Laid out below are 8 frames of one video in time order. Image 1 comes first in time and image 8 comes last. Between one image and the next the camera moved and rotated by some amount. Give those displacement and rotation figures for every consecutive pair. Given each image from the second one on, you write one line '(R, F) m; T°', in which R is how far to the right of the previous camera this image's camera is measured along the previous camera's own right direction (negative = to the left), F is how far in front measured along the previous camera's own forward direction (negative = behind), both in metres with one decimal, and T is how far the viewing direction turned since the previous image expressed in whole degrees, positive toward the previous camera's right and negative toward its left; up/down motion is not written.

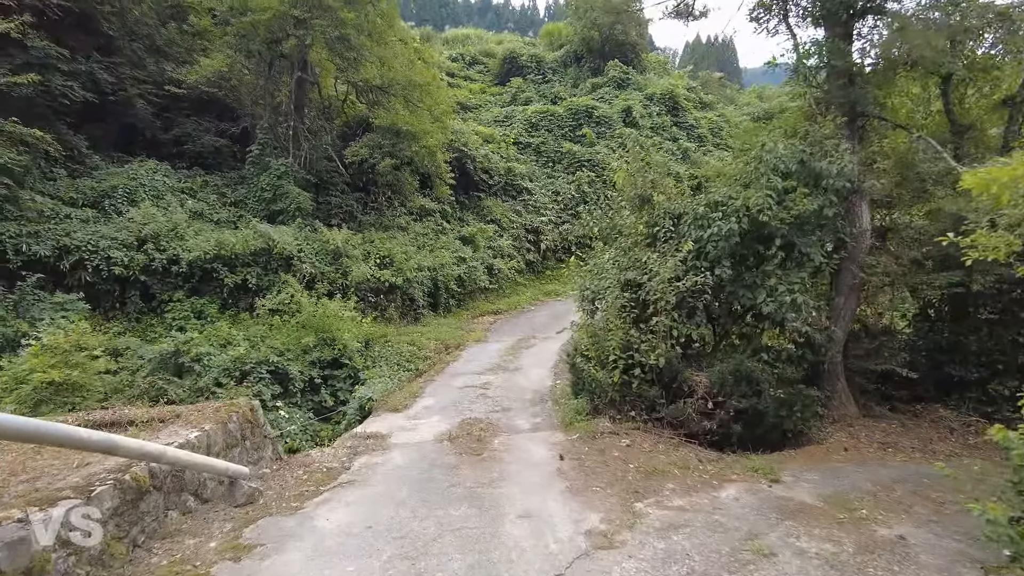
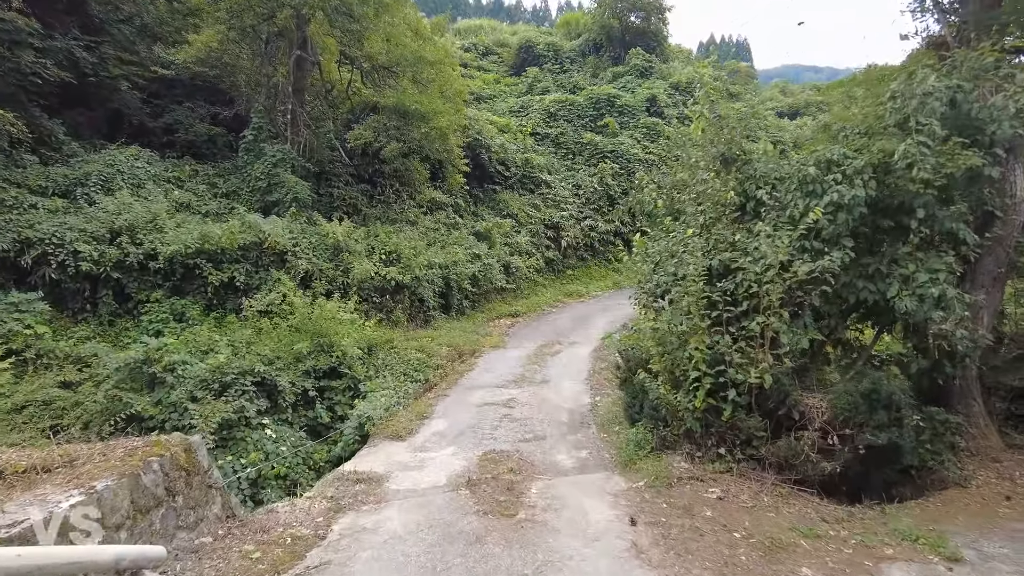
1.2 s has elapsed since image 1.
(-0.2, +1.4) m; -1°
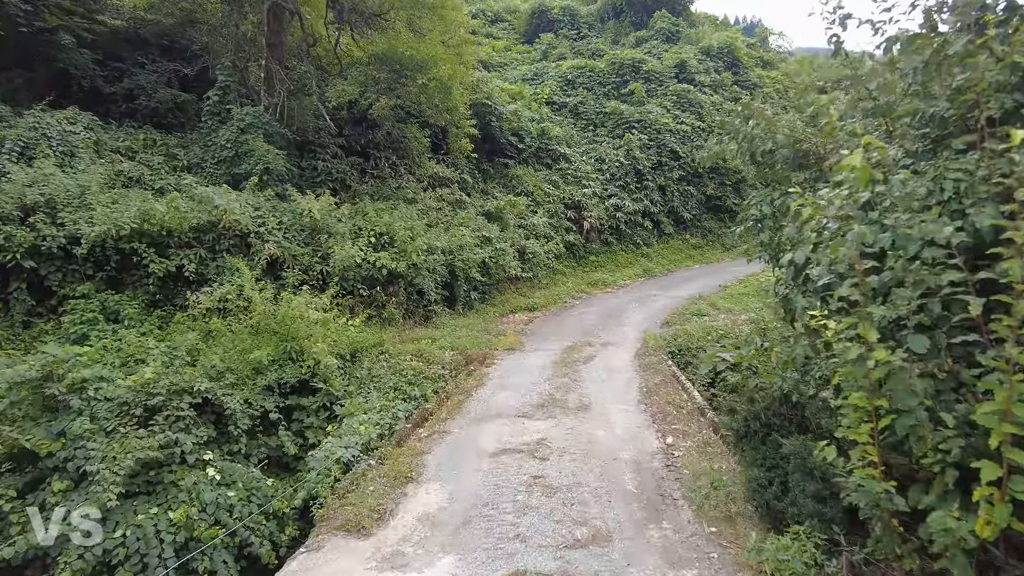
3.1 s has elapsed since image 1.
(-0.1, +2.0) m; -1°
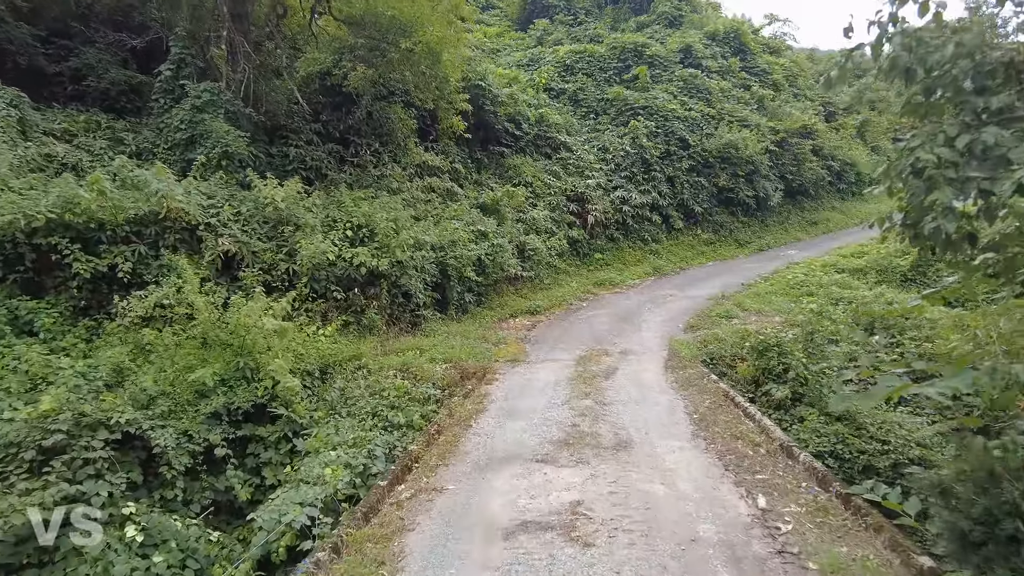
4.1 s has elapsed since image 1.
(-0.1, +1.3) m; +1°
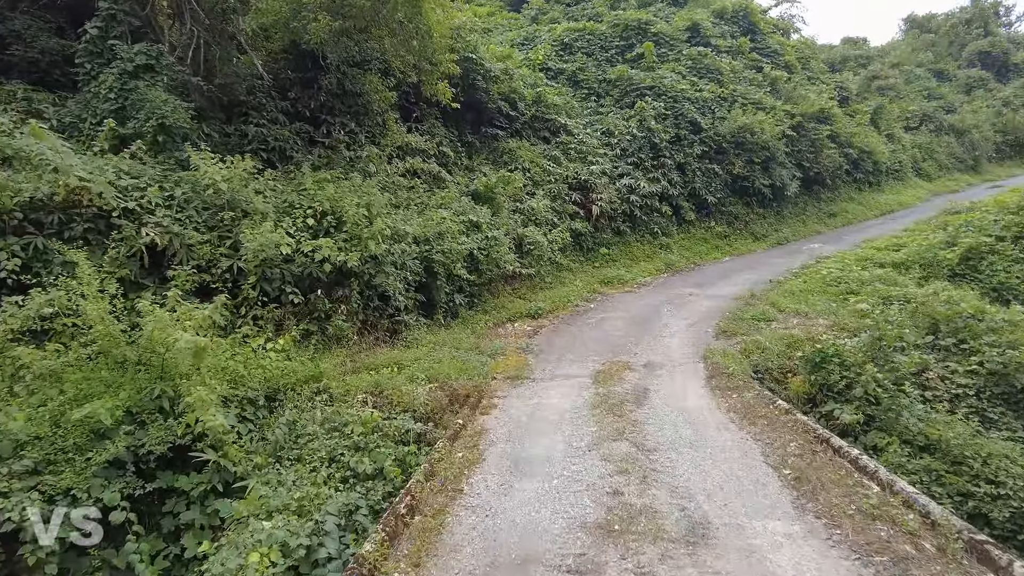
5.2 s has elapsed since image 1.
(-0.1, +1.4) m; +1°
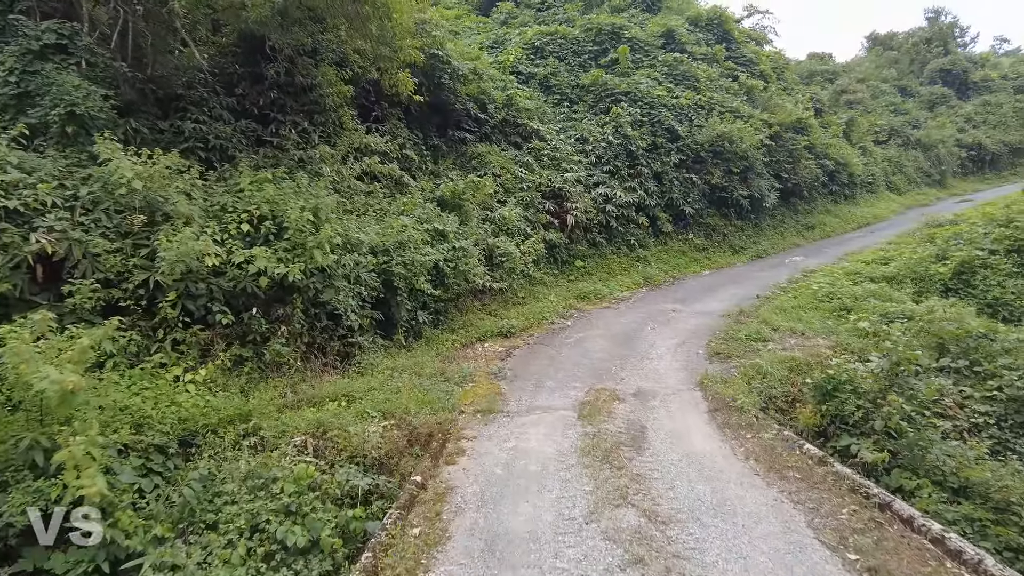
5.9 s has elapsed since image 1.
(0.0, +0.8) m; +3°
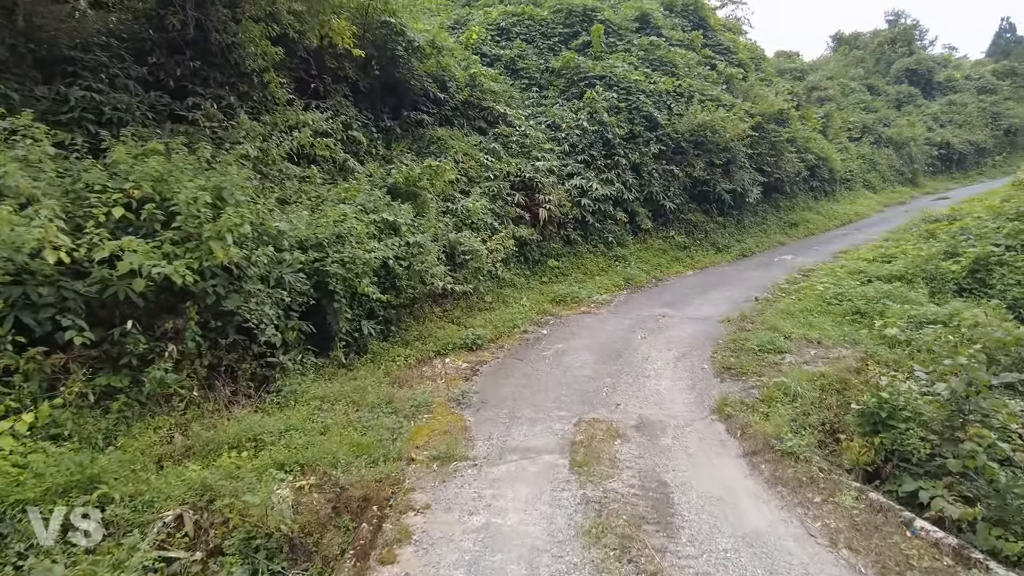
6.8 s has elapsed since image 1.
(0.0, +1.3) m; +3°
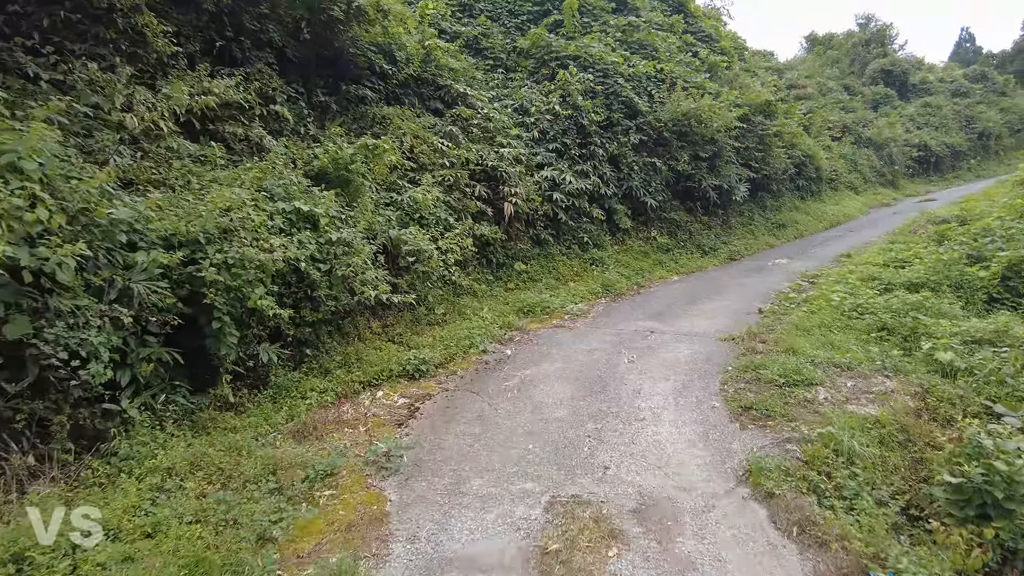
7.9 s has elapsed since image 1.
(+0.1, +1.4) m; +3°
